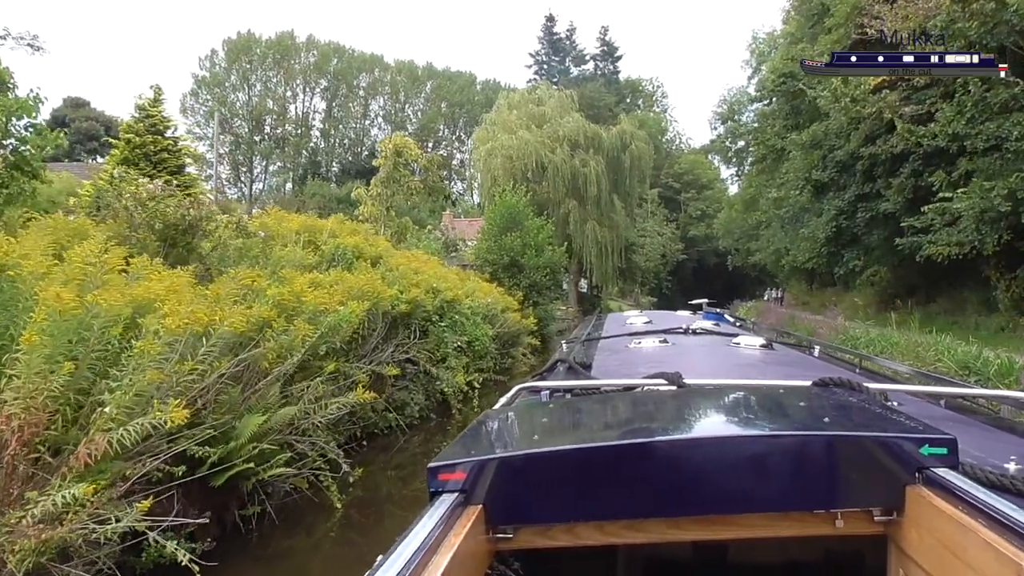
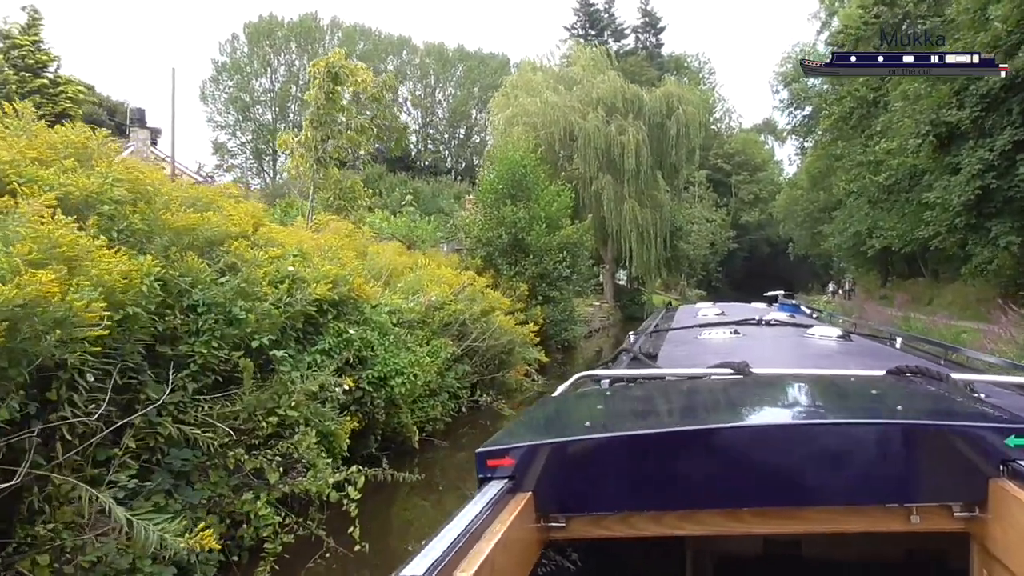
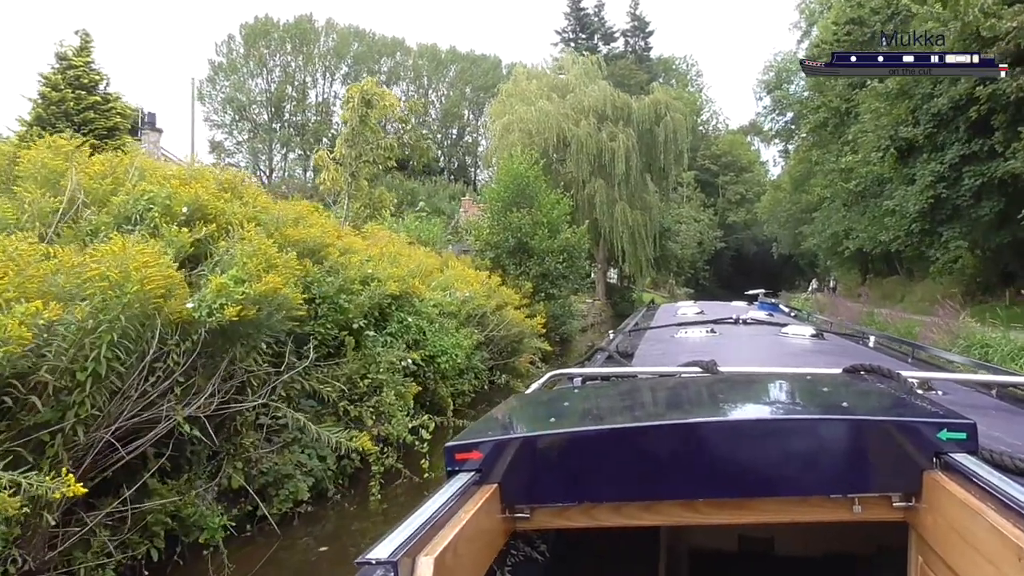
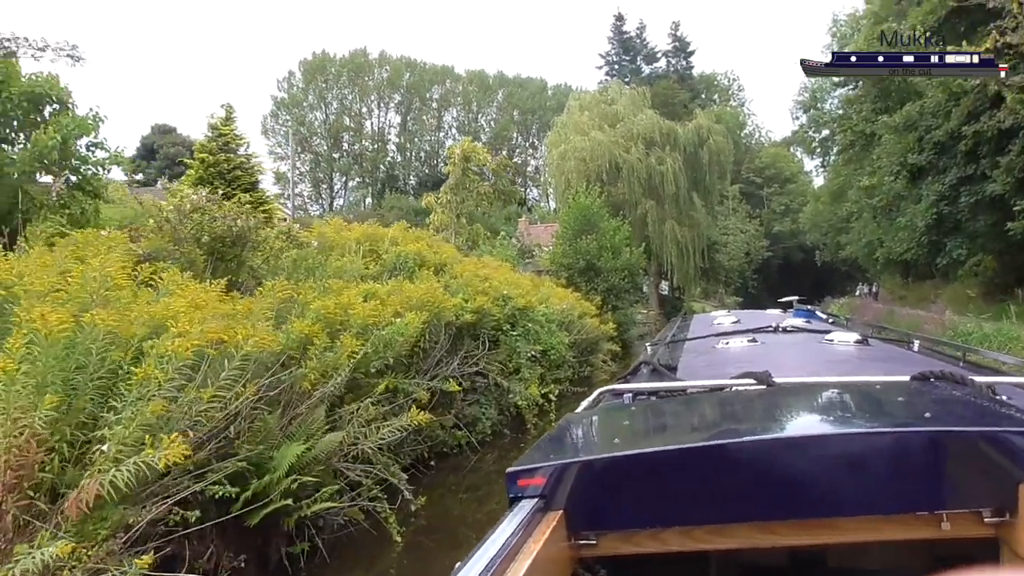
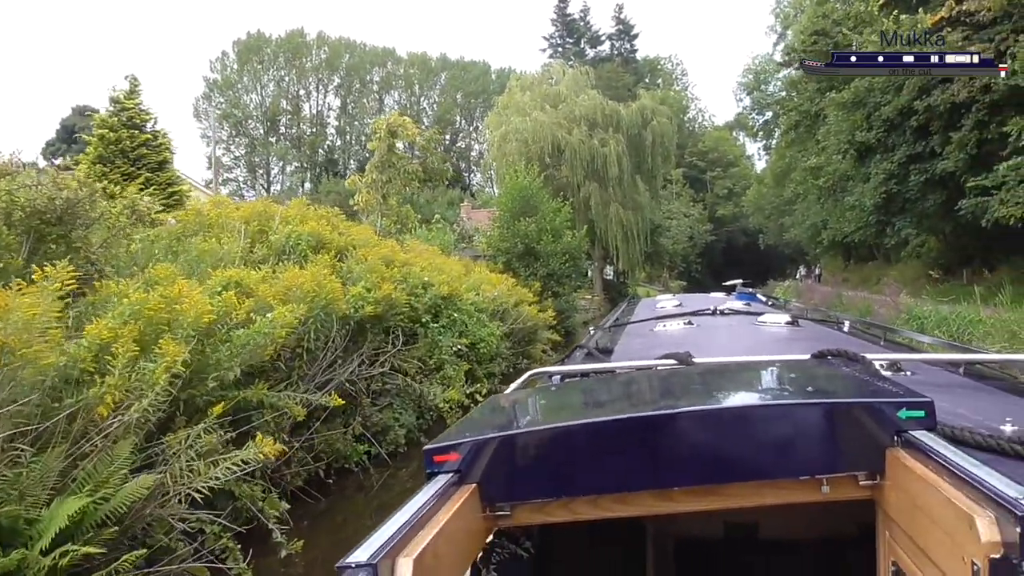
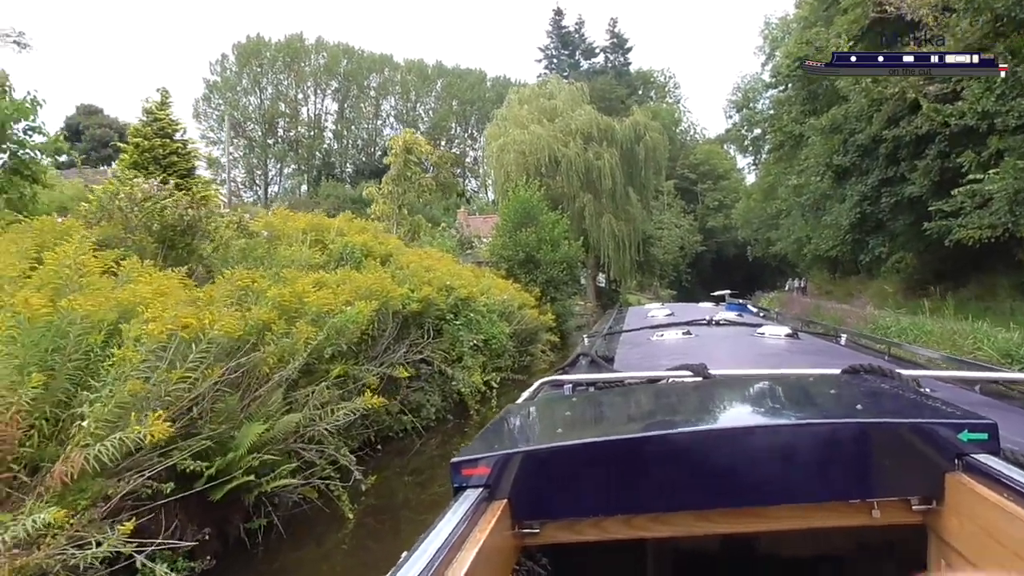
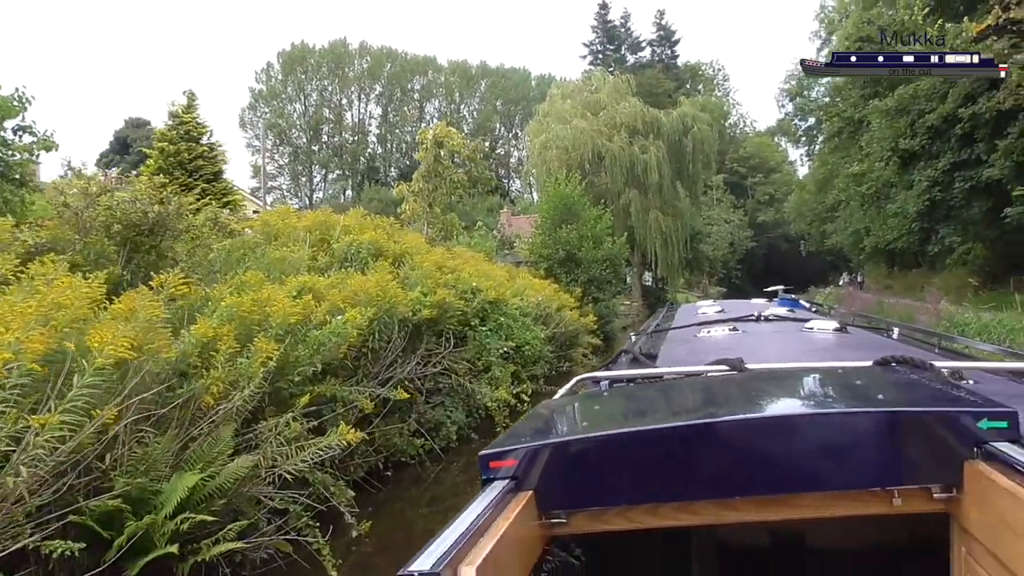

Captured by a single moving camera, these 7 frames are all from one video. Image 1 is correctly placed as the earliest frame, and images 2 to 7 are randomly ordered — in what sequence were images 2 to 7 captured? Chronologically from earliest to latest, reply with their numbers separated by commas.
6, 4, 7, 5, 3, 2
